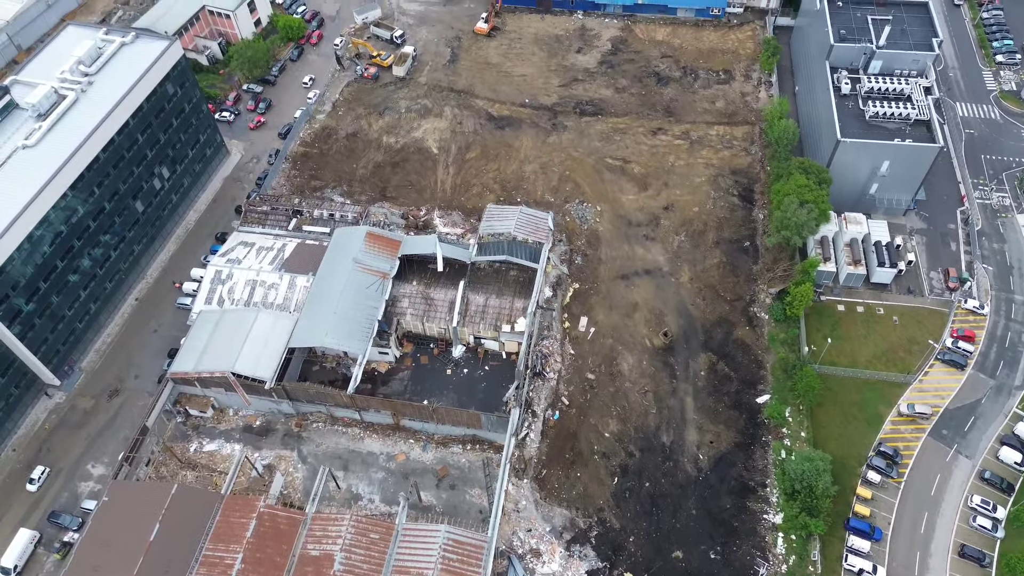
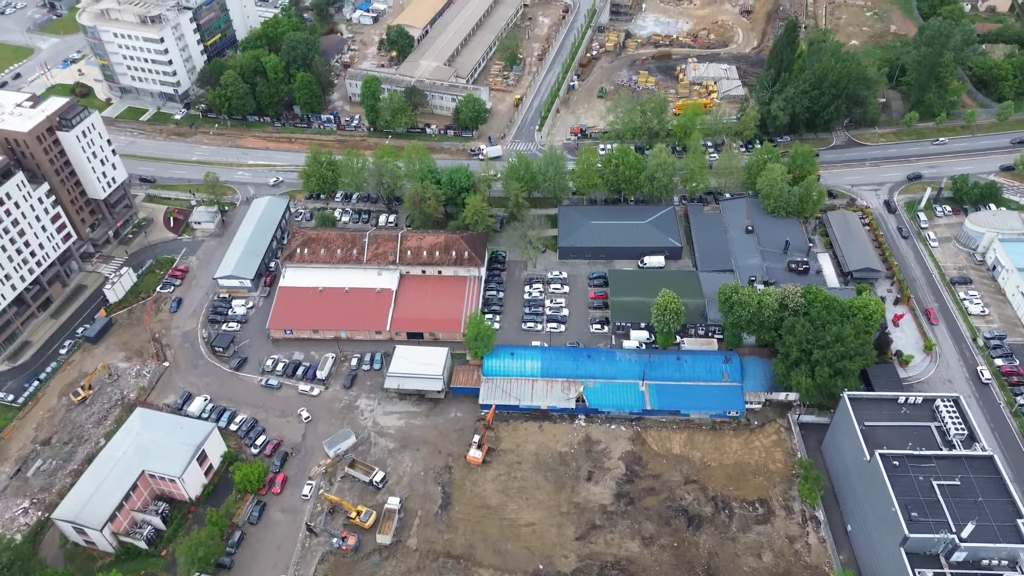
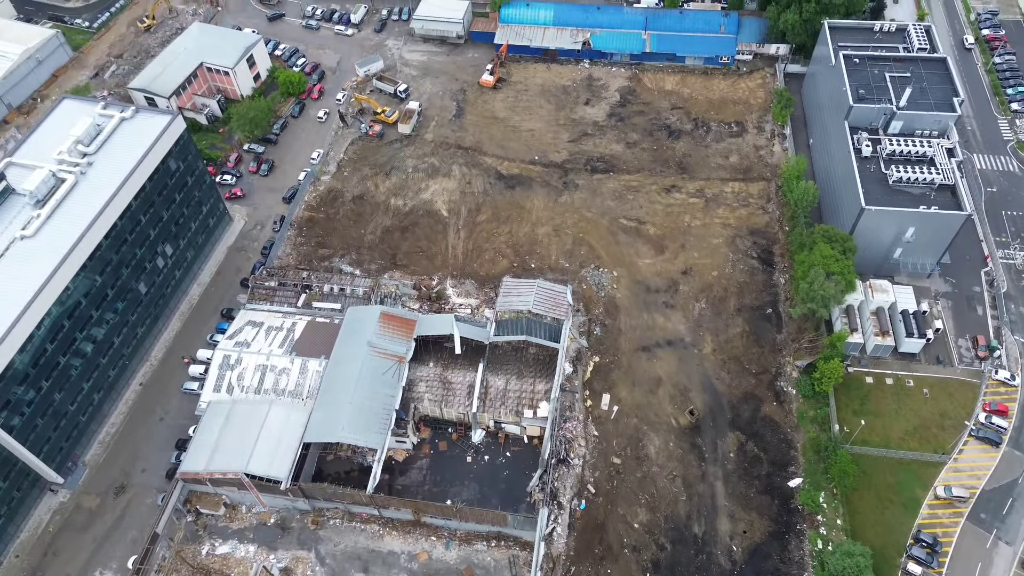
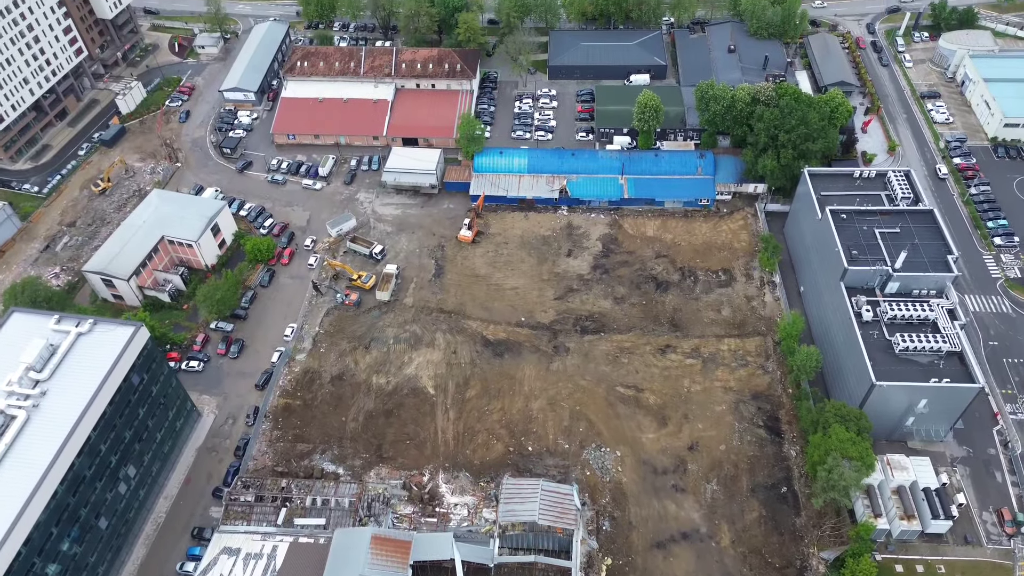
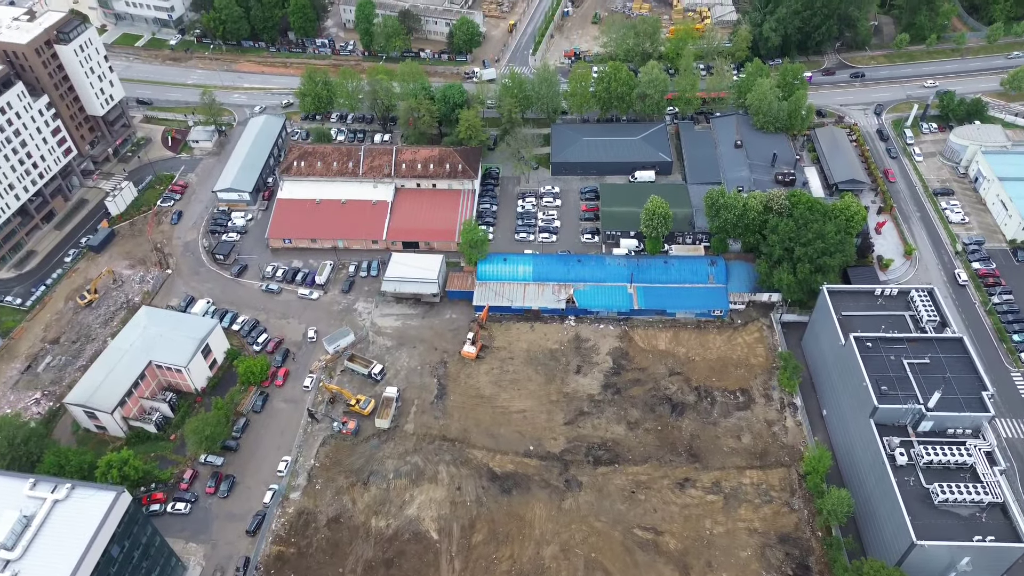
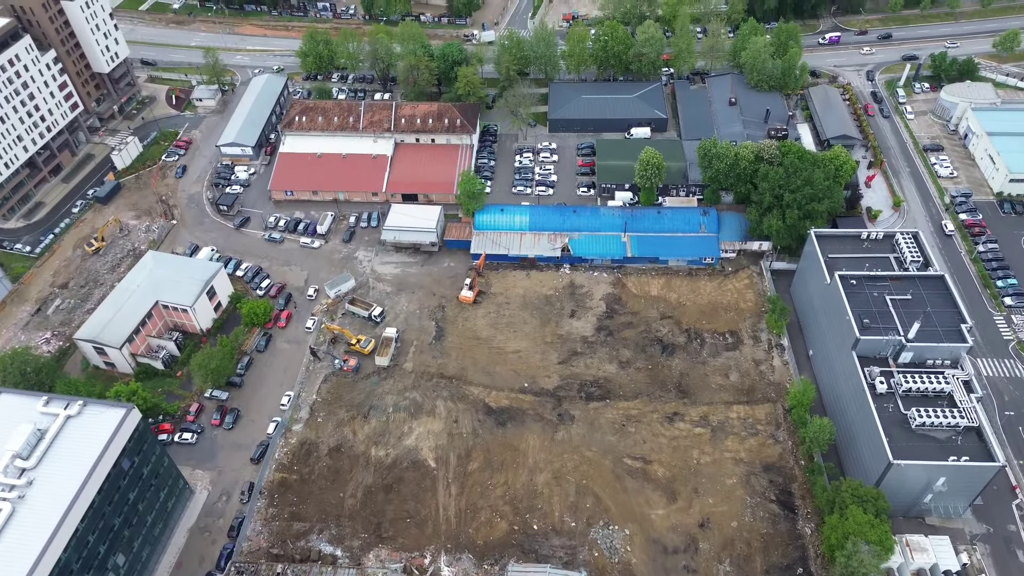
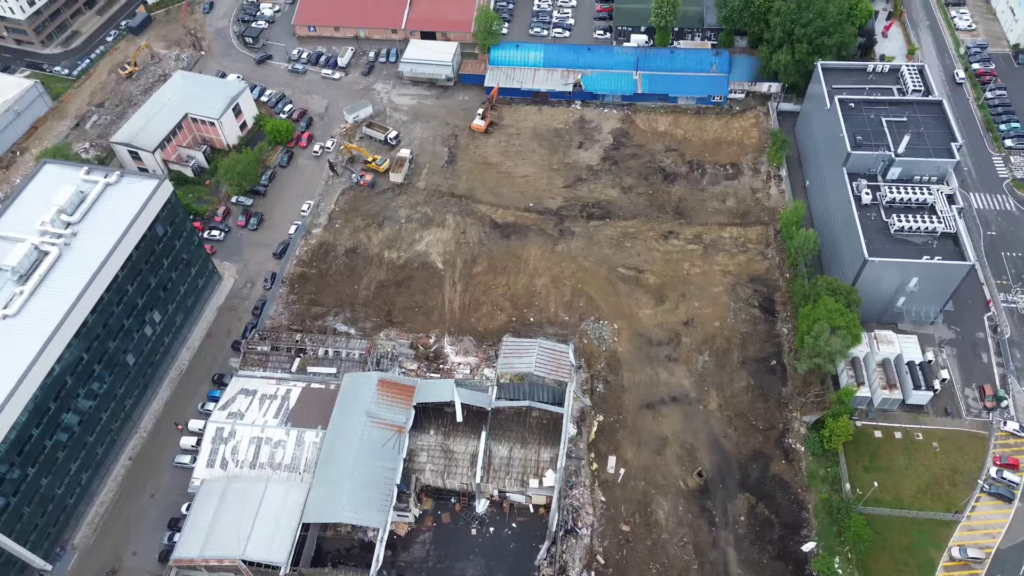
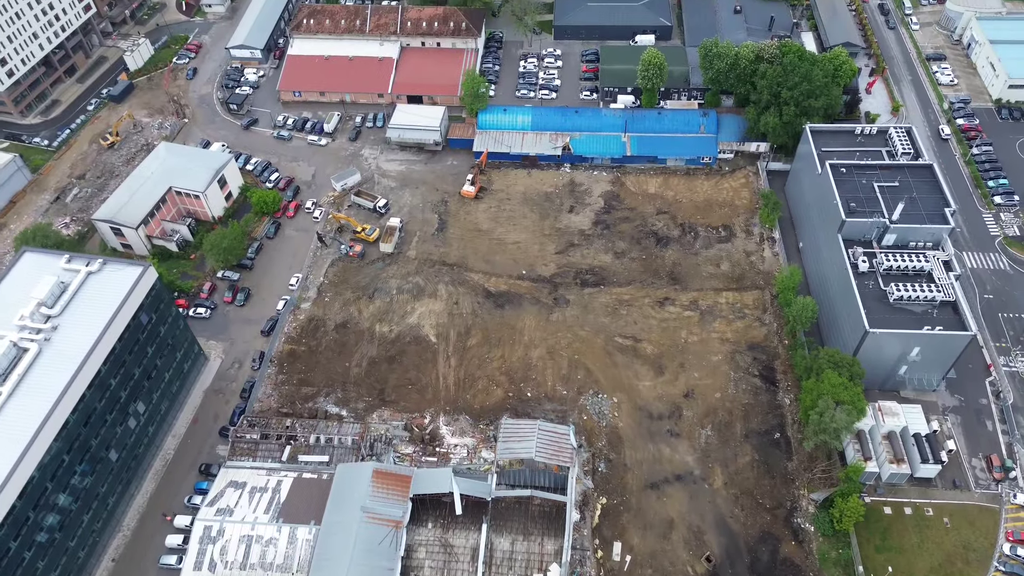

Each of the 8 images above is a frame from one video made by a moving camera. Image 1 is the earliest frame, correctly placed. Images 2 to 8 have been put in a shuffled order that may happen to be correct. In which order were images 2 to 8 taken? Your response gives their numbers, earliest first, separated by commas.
3, 7, 8, 4, 6, 5, 2
